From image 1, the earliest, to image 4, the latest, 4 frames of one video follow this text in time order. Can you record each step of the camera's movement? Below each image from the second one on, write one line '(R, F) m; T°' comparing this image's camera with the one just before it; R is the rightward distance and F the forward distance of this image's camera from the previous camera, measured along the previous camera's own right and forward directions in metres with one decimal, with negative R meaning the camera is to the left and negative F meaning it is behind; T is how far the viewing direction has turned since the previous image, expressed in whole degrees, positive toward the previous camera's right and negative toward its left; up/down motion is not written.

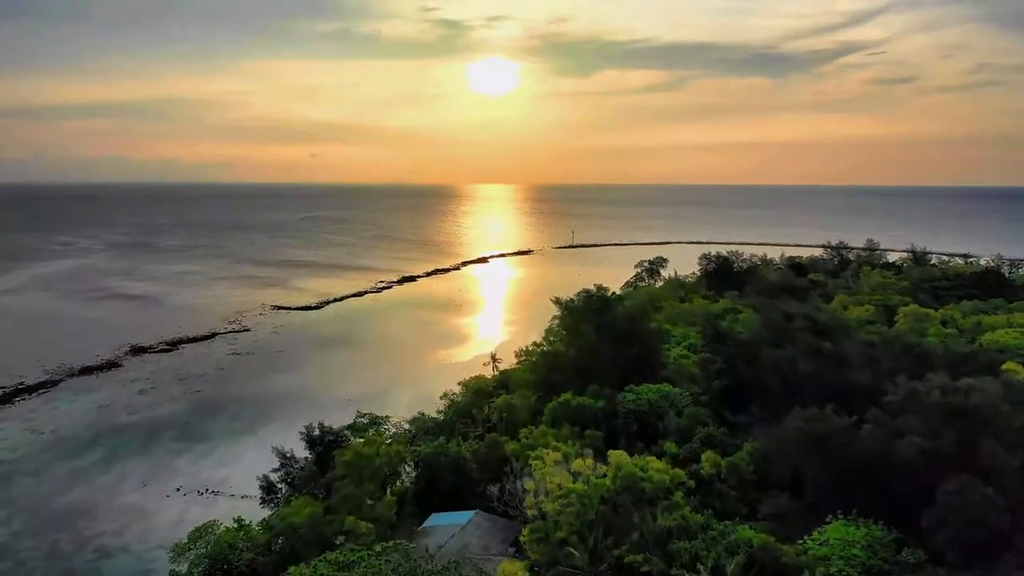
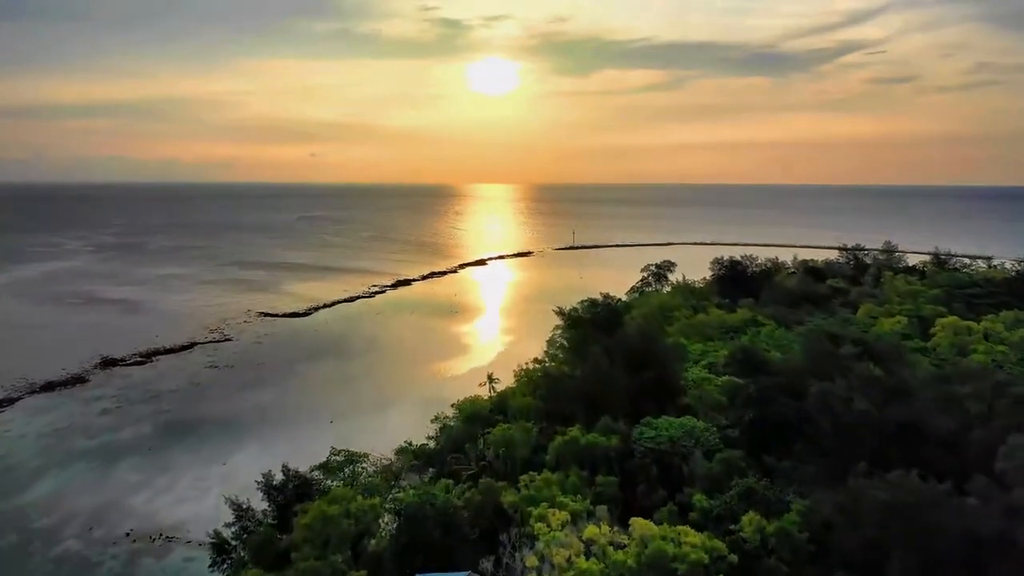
(0.0, +2.3) m; 0°
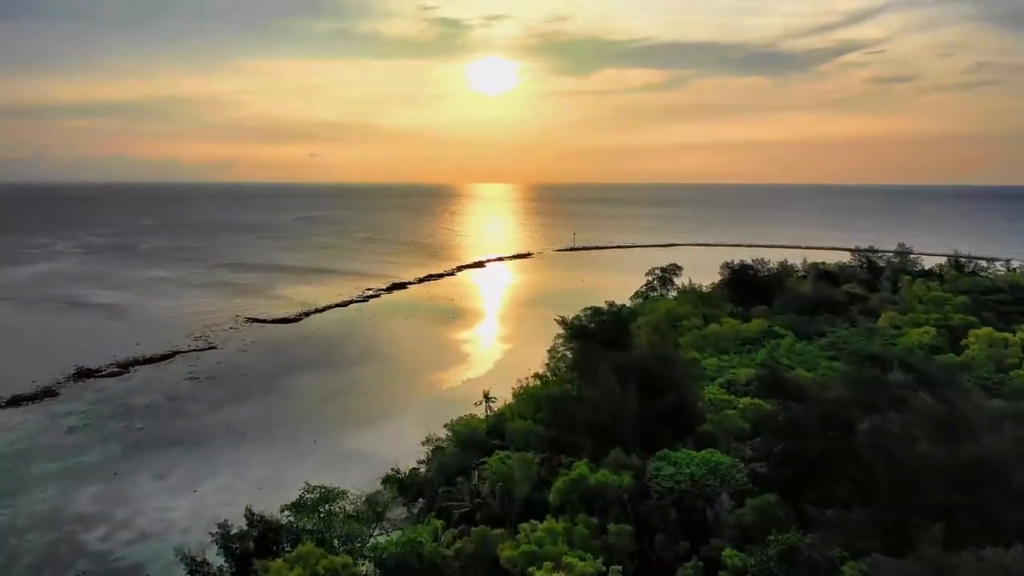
(0.0, +1.8) m; 0°
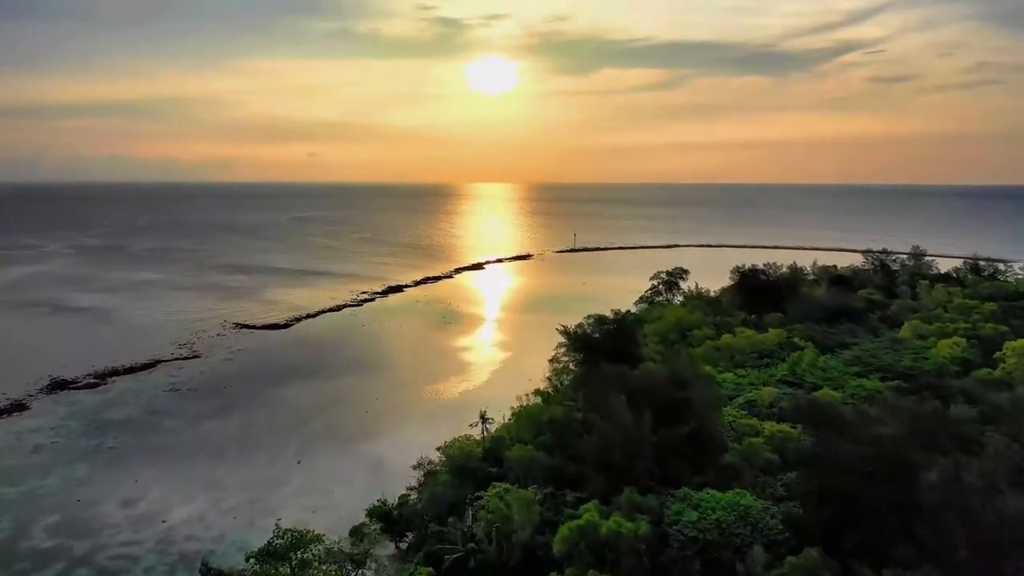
(0.0, +1.6) m; 0°
